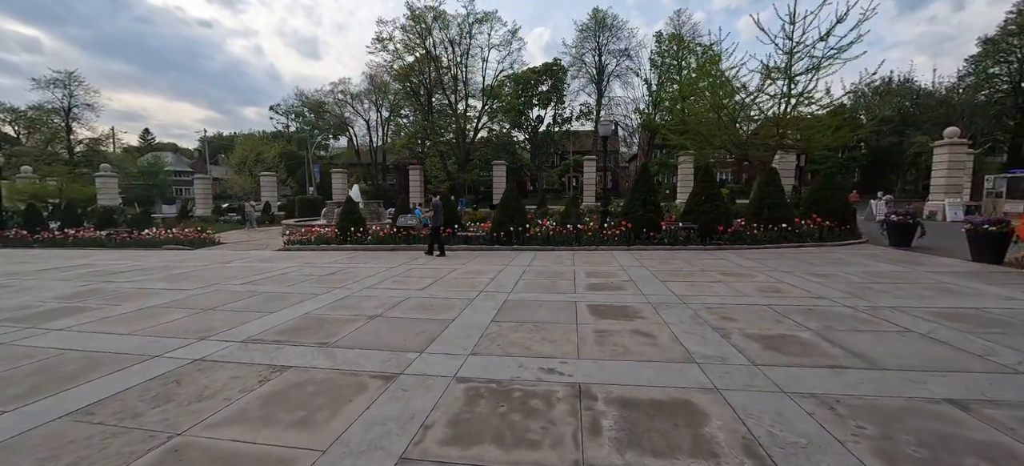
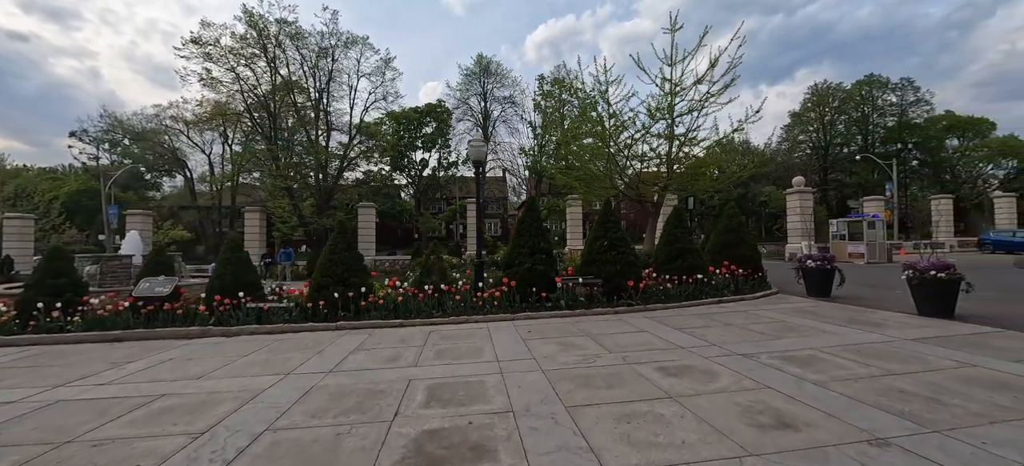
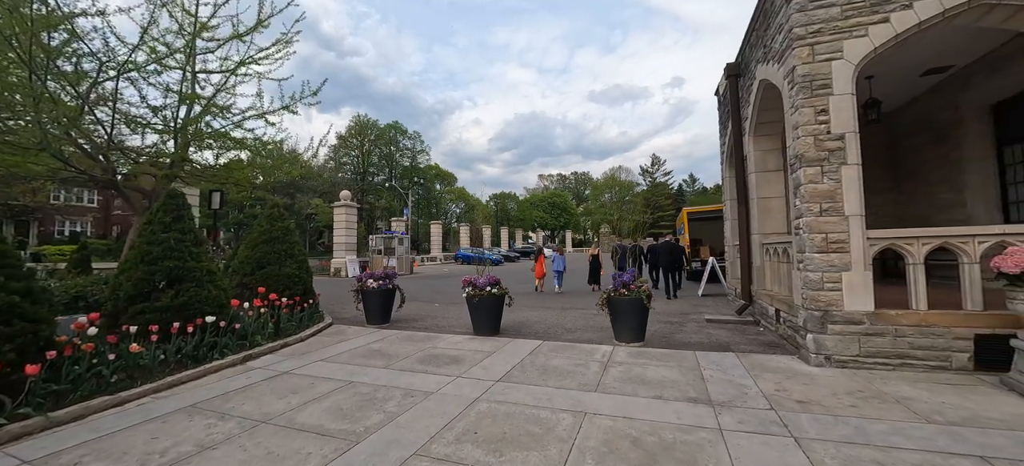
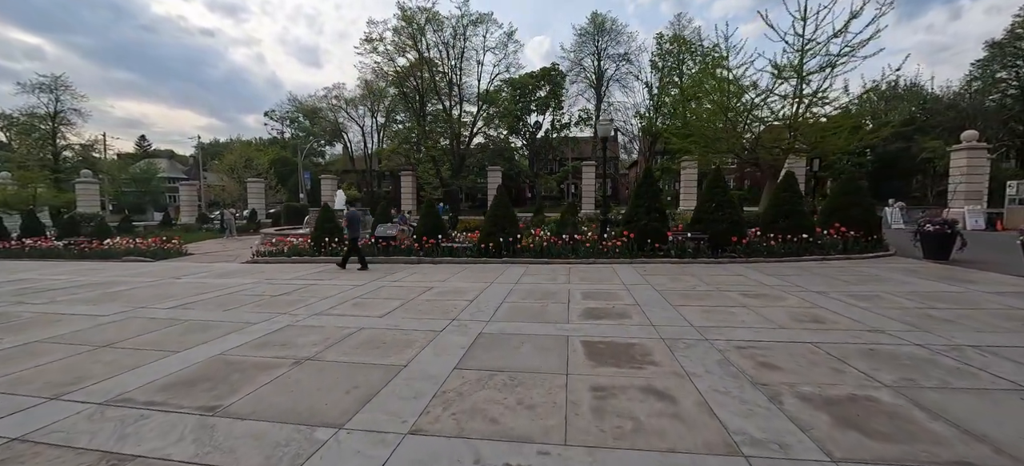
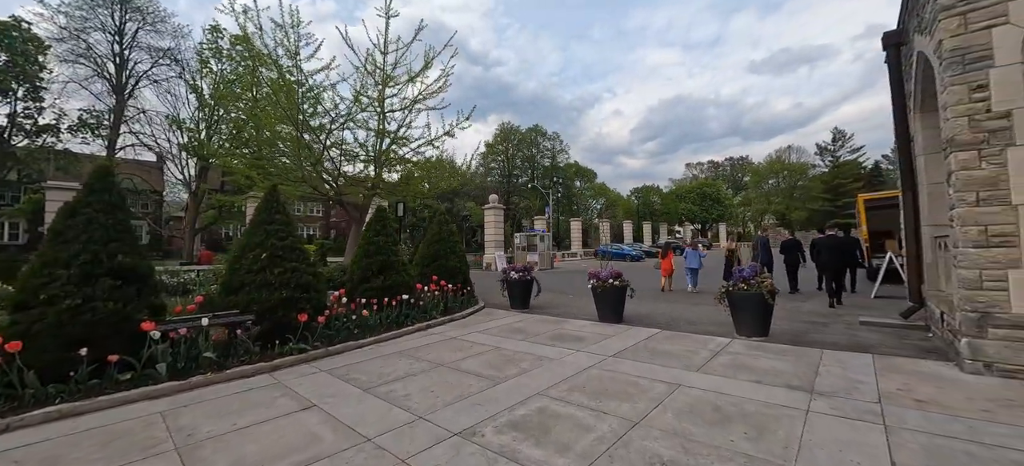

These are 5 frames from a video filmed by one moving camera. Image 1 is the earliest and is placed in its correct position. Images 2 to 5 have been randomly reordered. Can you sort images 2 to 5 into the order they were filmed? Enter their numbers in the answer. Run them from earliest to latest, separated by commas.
4, 2, 5, 3
